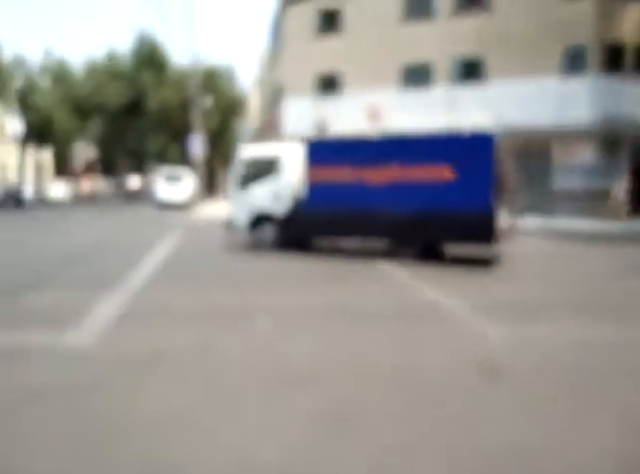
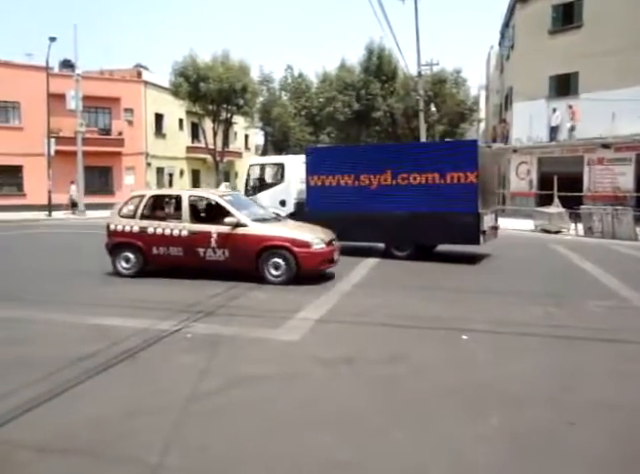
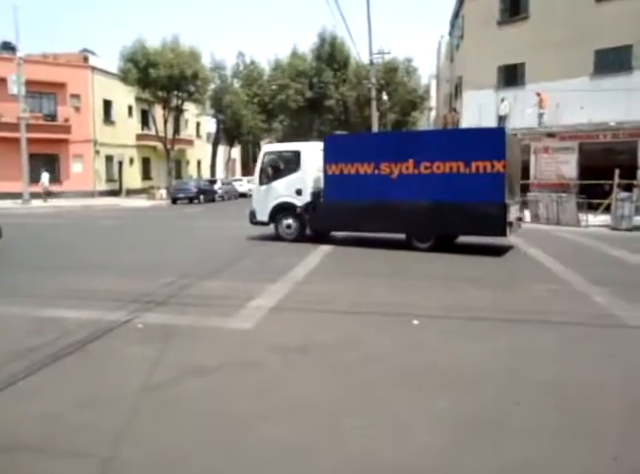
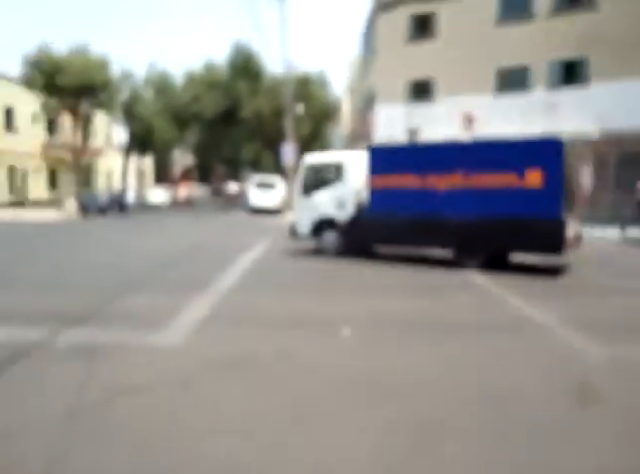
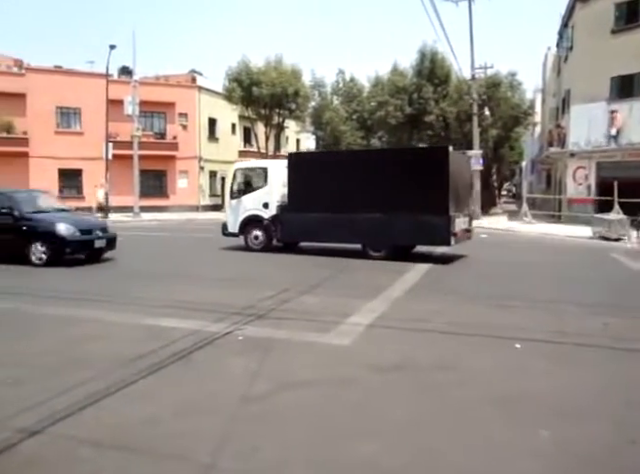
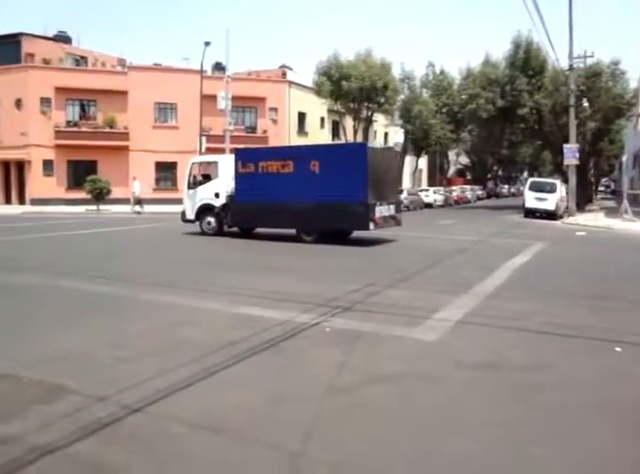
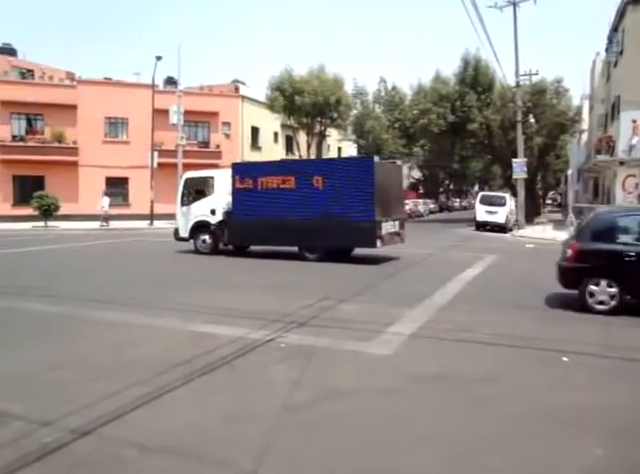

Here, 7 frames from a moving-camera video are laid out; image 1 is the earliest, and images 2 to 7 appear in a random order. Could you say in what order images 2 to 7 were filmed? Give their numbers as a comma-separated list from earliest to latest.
4, 3, 2, 5, 7, 6
